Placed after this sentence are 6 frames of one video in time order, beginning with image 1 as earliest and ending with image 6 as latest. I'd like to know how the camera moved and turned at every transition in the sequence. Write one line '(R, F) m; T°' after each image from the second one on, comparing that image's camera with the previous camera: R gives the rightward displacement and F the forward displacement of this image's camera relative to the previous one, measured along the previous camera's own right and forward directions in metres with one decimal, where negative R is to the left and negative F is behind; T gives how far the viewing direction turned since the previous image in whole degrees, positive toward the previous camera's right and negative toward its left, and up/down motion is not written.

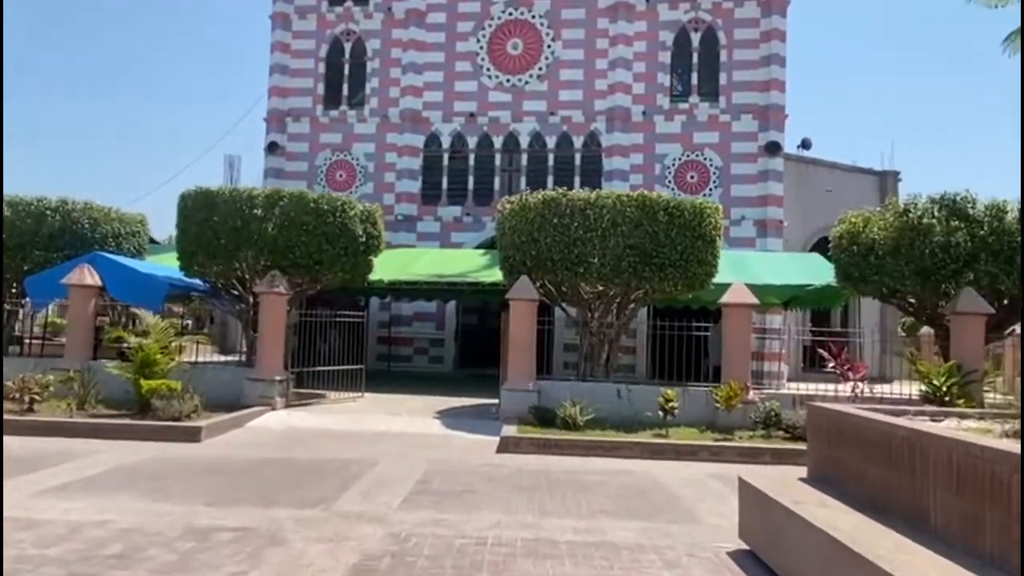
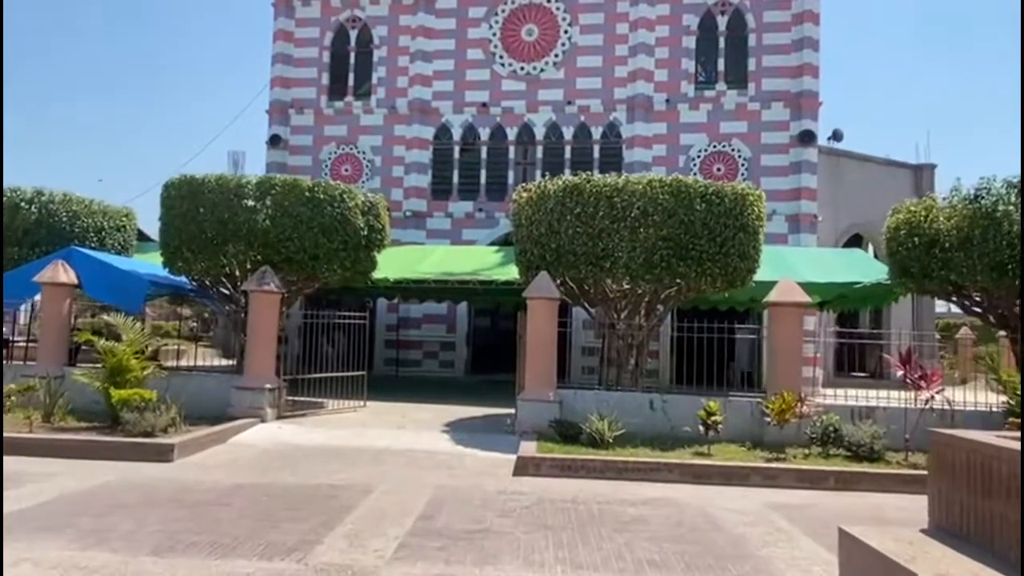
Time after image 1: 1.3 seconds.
(-0.1, +1.8) m; -1°
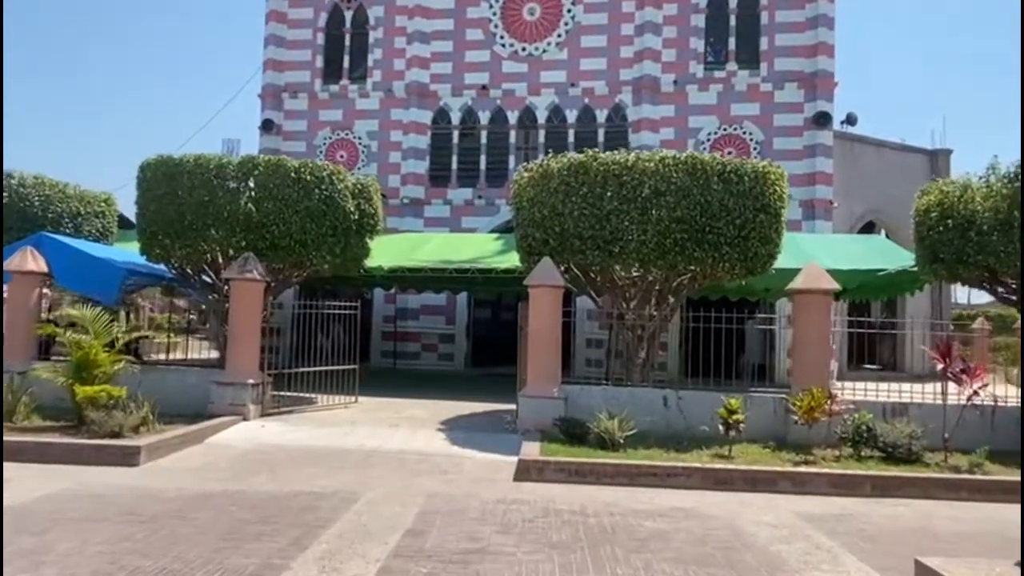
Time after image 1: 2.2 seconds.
(0.0, +1.1) m; 0°
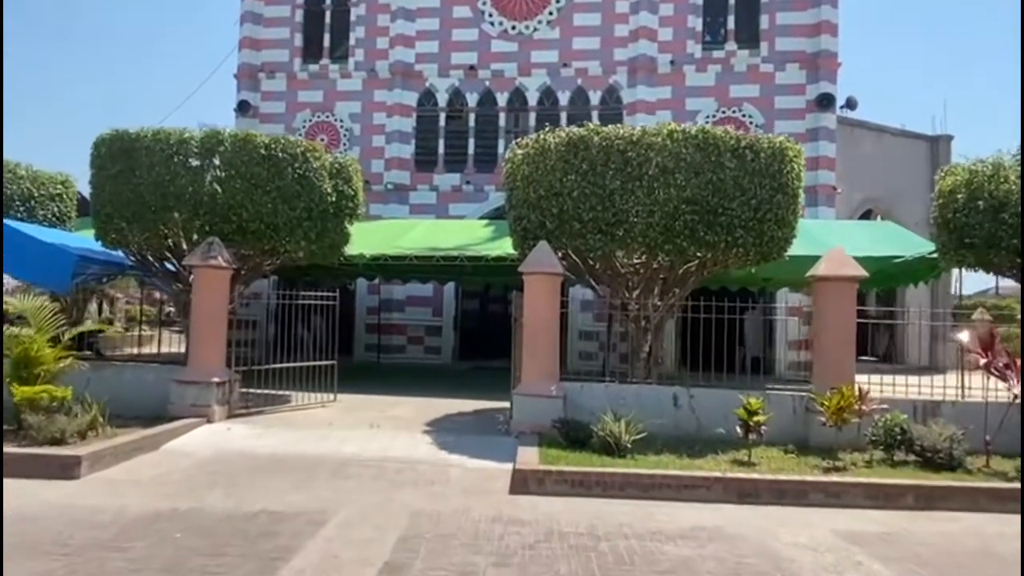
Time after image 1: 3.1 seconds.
(-0.1, +1.3) m; +1°
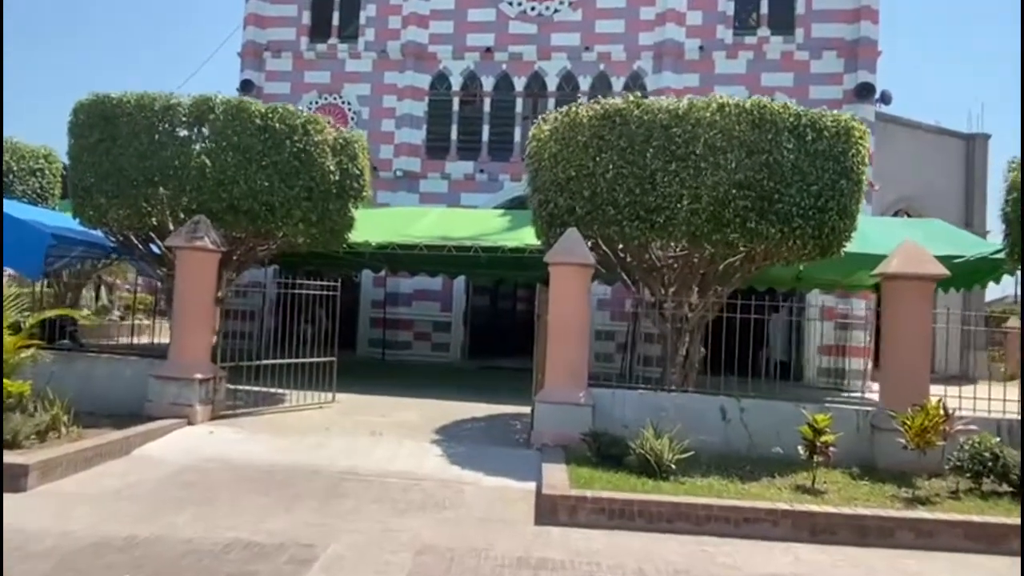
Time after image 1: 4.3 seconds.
(-0.2, +1.5) m; 0°
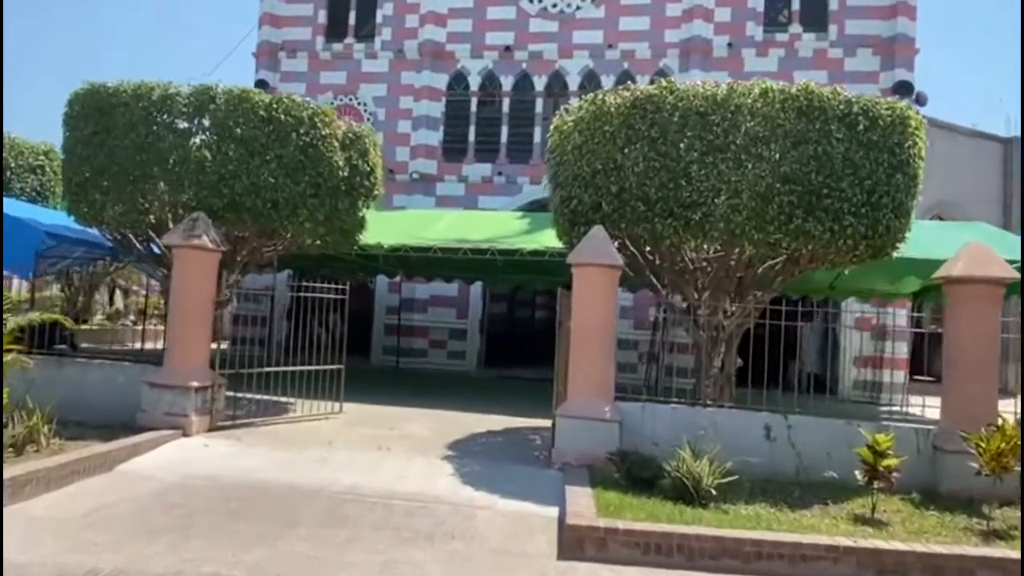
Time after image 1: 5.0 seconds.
(0.0, +0.9) m; -1°
